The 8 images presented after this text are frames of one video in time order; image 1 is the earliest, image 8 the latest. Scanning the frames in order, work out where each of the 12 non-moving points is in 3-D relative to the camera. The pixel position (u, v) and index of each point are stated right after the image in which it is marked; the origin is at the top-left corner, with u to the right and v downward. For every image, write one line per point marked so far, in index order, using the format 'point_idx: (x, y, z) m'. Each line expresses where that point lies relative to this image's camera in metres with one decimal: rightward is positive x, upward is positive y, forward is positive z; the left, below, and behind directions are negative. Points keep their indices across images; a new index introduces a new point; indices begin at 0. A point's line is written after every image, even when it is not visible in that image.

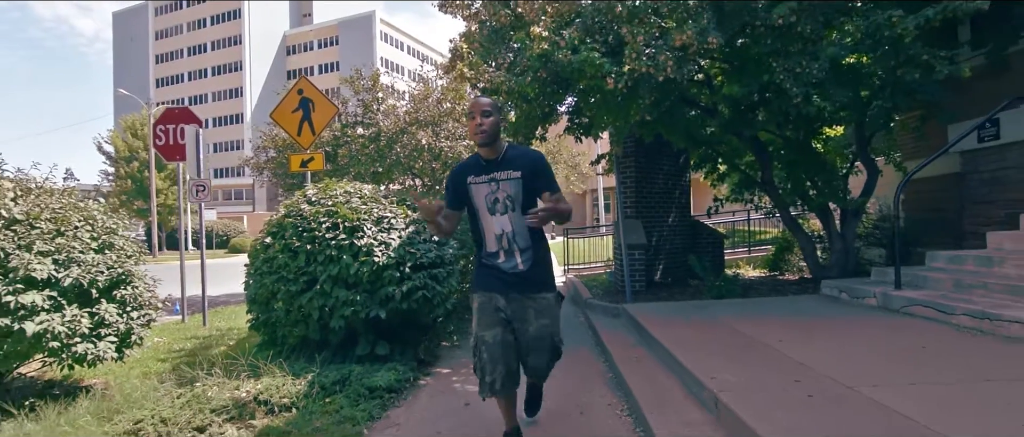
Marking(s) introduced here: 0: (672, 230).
0: (+2.6, -0.2, +11.5) m
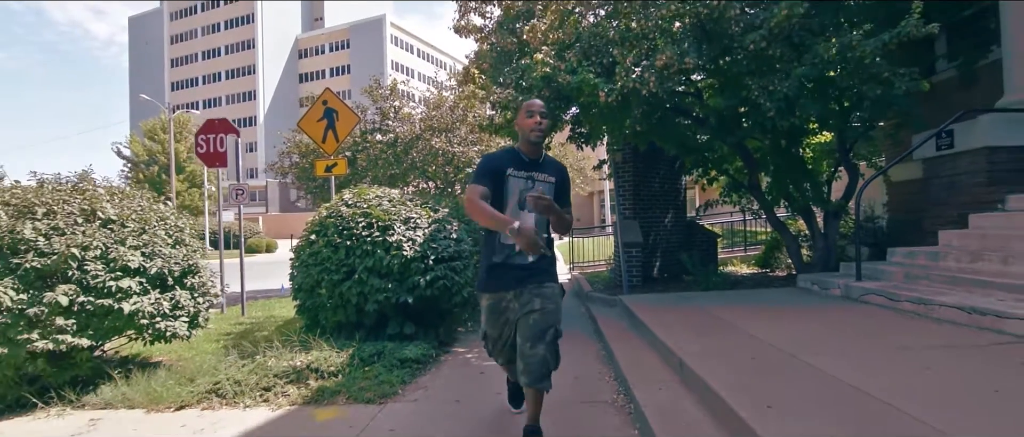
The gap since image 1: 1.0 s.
0: (+2.7, -0.2, +12.5) m
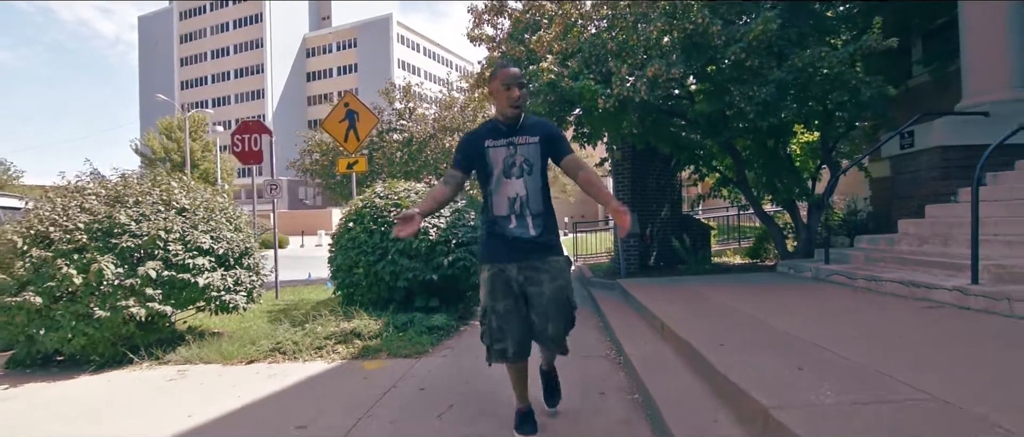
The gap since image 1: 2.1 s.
0: (+2.9, -0.1, +13.5) m
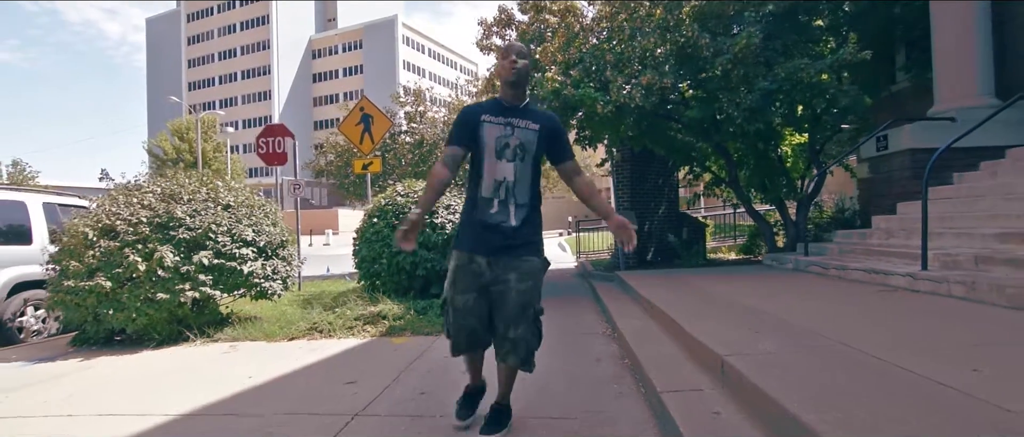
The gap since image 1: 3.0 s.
0: (+3.0, 0.0, +14.4) m
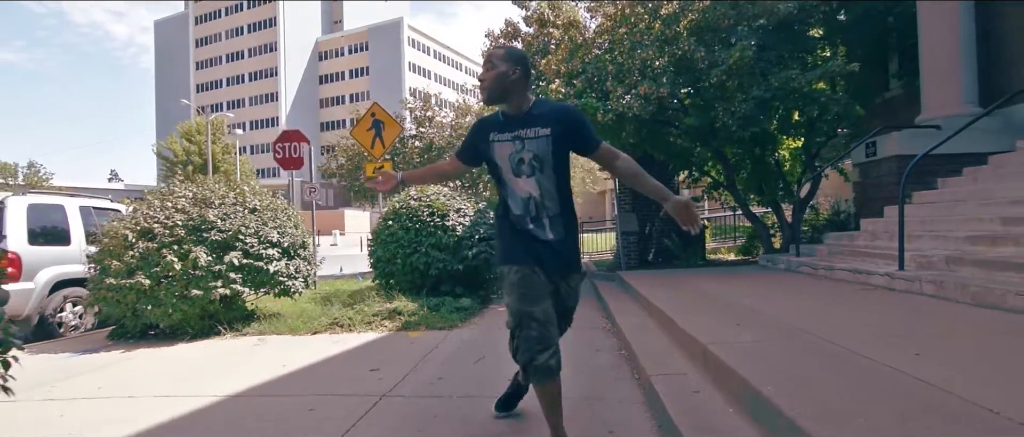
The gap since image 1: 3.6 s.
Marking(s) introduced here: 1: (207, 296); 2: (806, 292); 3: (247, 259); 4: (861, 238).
0: (+3.1, -0.1, +15.0) m
1: (-3.4, -0.9, +8.0) m
2: (+3.3, -0.8, +8.0) m
3: (-3.1, -0.5, +8.3) m
4: (+4.8, -0.3, +9.8) m
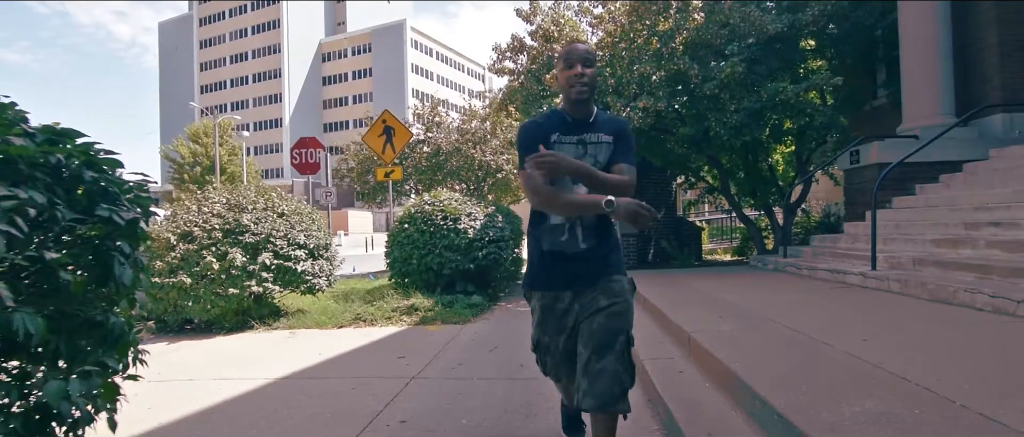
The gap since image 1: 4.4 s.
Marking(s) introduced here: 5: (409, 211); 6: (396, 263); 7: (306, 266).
0: (+3.3, -0.1, +15.8) m
1: (-3.3, -0.9, +8.8) m
2: (+3.4, -0.9, +8.8) m
3: (-3.0, -0.5, +9.1) m
4: (+4.9, -0.3, +10.6) m
5: (-1.5, +0.1, +10.7) m
6: (-1.7, -0.7, +10.5) m
7: (-2.7, -0.6, +9.3) m
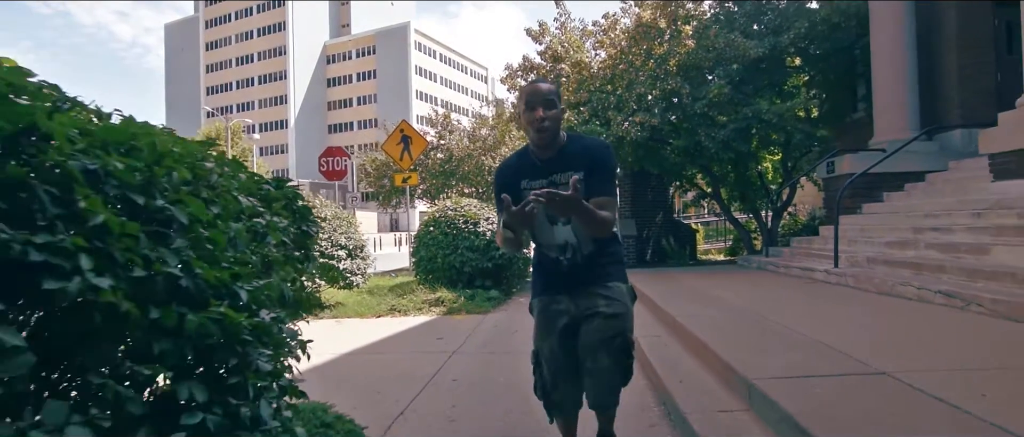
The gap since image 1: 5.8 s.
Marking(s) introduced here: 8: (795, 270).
0: (+3.5, -0.2, +17.1) m
1: (-3.1, -1.0, +10.2) m
2: (+3.6, -1.0, +10.2) m
3: (-2.8, -0.6, +10.5) m
4: (+5.1, -0.4, +12.0) m
5: (-1.3, 0.0, +12.1) m
6: (-1.5, -0.7, +11.9) m
7: (-2.5, -0.7, +10.7) m
8: (+4.3, -0.8, +11.0) m
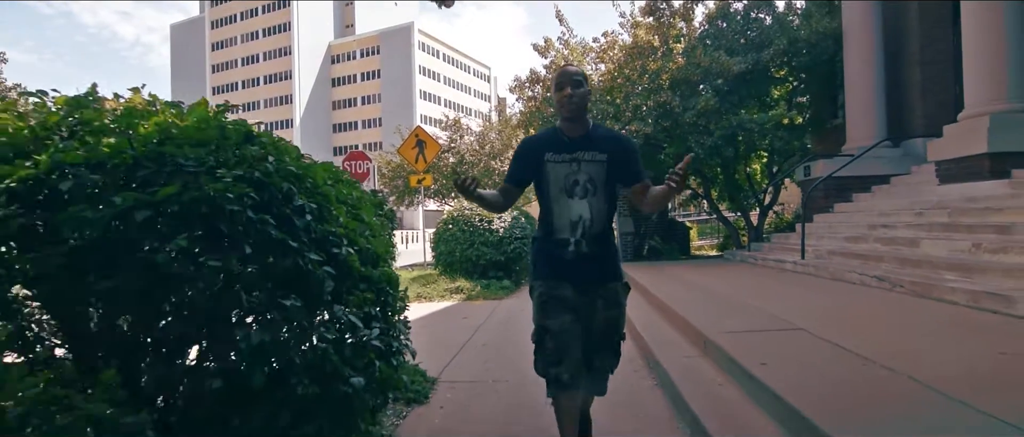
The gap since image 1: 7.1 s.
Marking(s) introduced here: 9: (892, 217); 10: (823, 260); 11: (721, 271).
0: (+3.7, -0.2, +18.7) m
1: (-2.9, -1.0, +11.7) m
2: (+3.8, -0.9, +11.7) m
3: (-2.6, -0.6, +12.1) m
4: (+5.3, -0.4, +13.5) m
5: (-1.1, +0.1, +13.6) m
6: (-1.3, -0.7, +13.5) m
7: (-2.3, -0.7, +12.3) m
8: (+4.5, -0.8, +12.5) m
9: (+5.7, 0.0, +10.8) m
10: (+4.7, -0.6, +10.7) m
11: (+3.7, -0.9, +12.8) m
